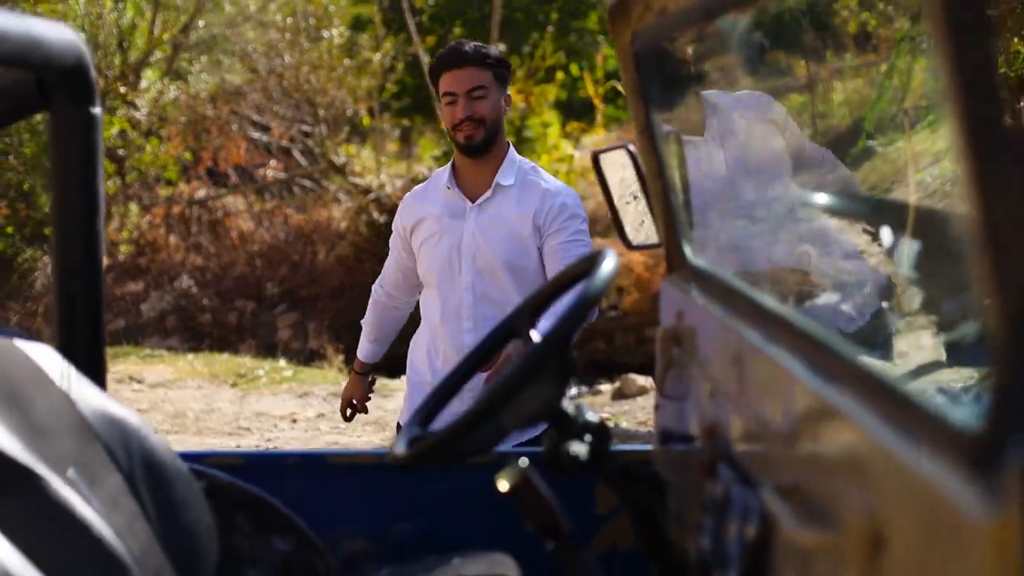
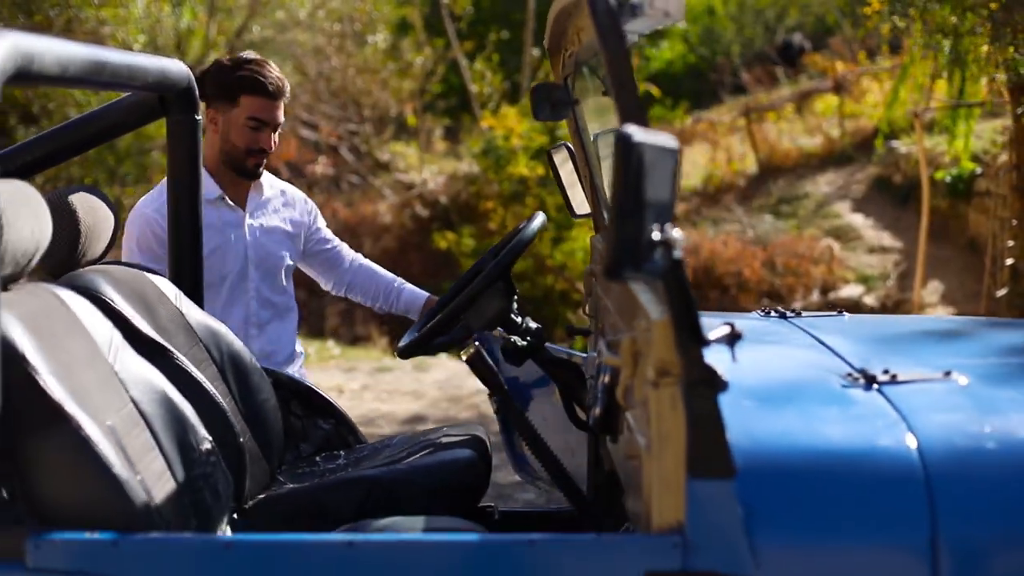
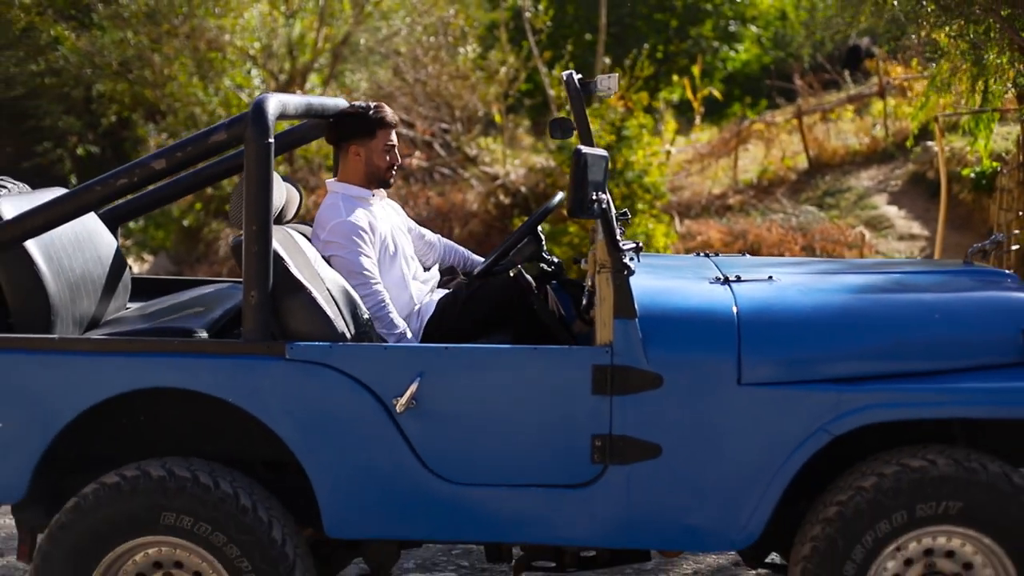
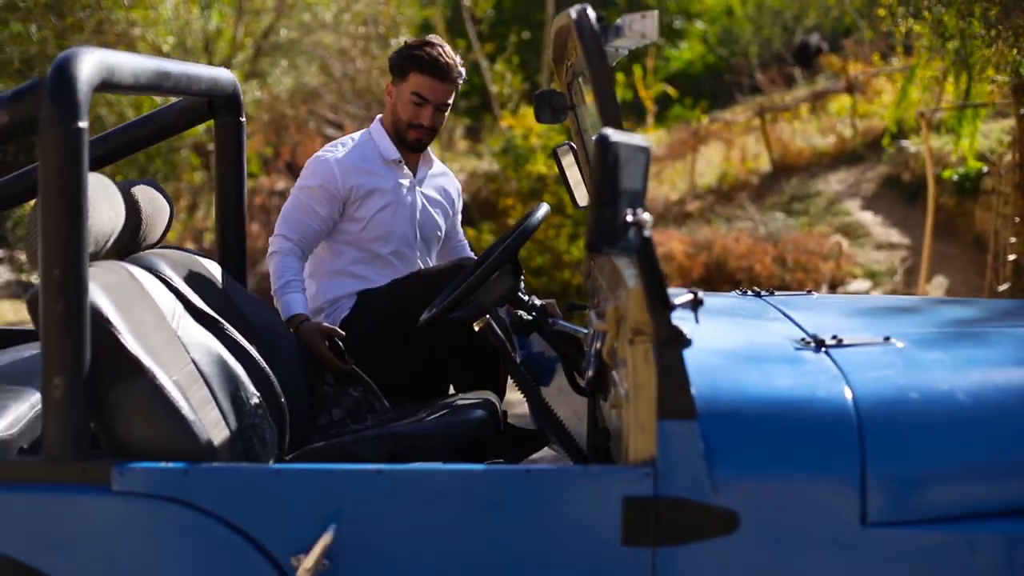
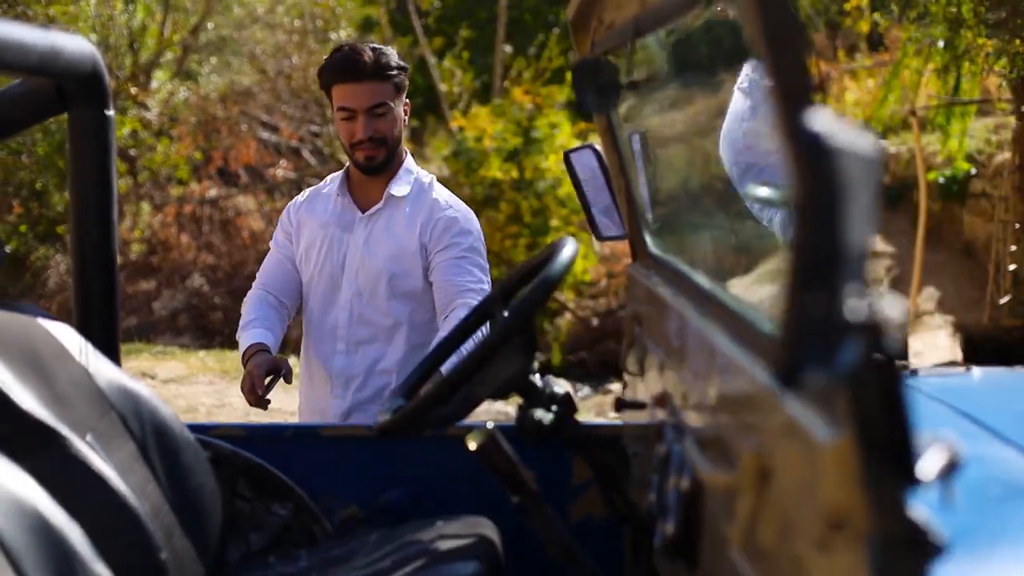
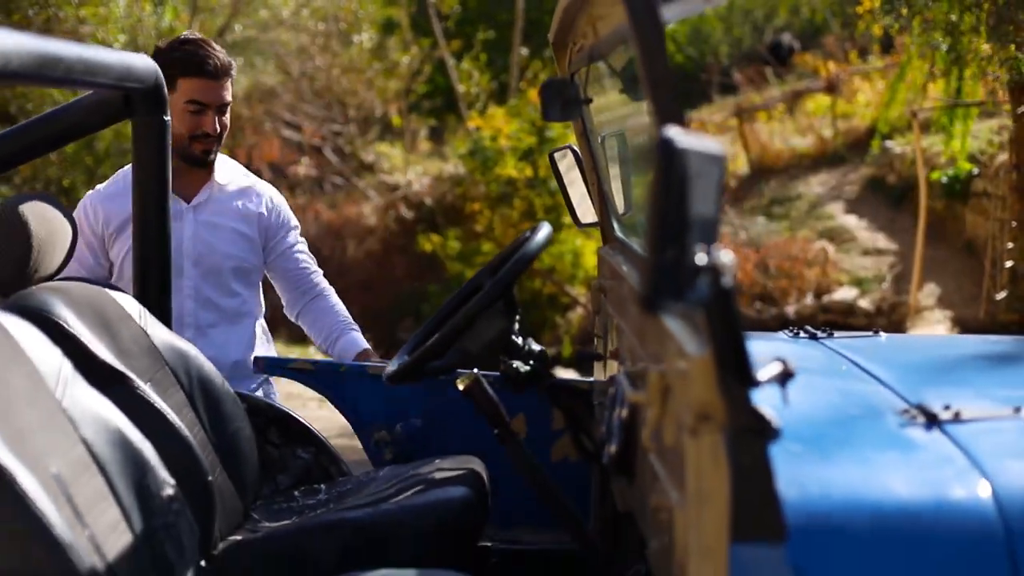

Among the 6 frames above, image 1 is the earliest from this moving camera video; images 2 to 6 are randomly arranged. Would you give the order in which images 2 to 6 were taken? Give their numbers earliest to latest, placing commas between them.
5, 6, 2, 4, 3
